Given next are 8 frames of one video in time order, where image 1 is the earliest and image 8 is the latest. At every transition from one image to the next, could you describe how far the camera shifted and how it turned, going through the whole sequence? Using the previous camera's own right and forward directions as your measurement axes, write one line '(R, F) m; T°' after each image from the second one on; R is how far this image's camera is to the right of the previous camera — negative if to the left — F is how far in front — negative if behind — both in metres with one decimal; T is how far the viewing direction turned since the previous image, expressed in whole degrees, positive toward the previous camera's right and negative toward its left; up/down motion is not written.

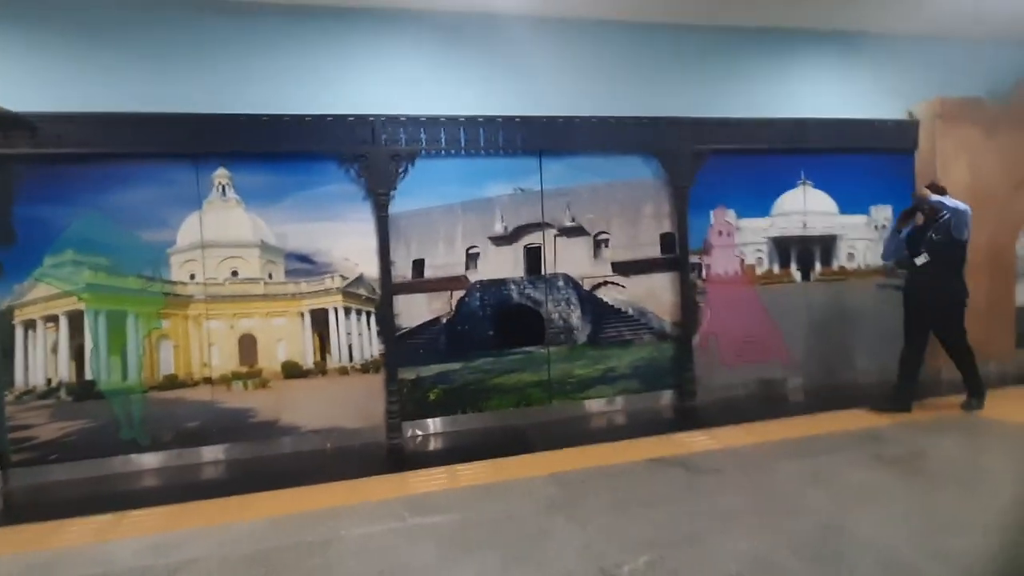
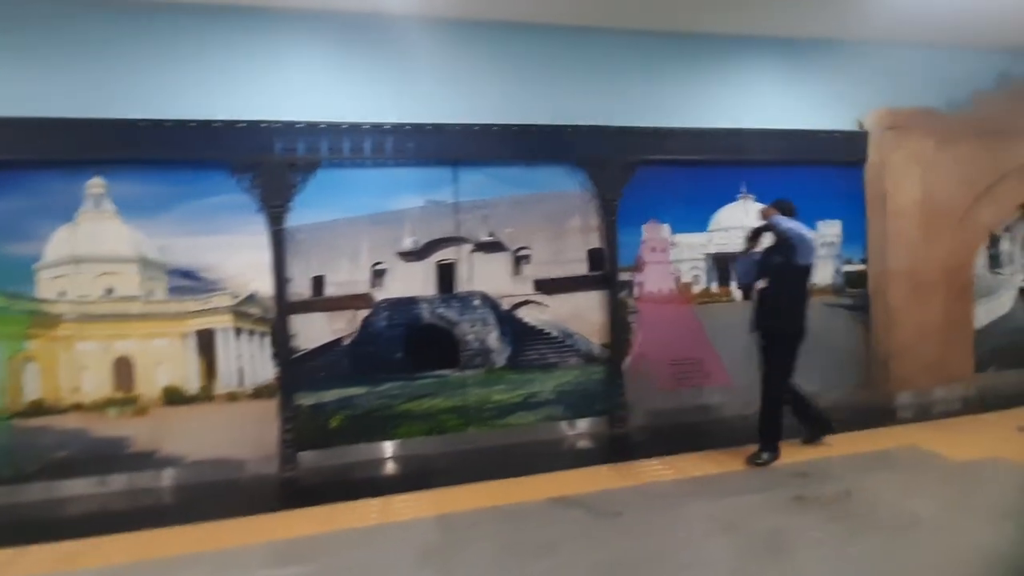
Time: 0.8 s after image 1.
(+0.6, +0.3) m; 0°
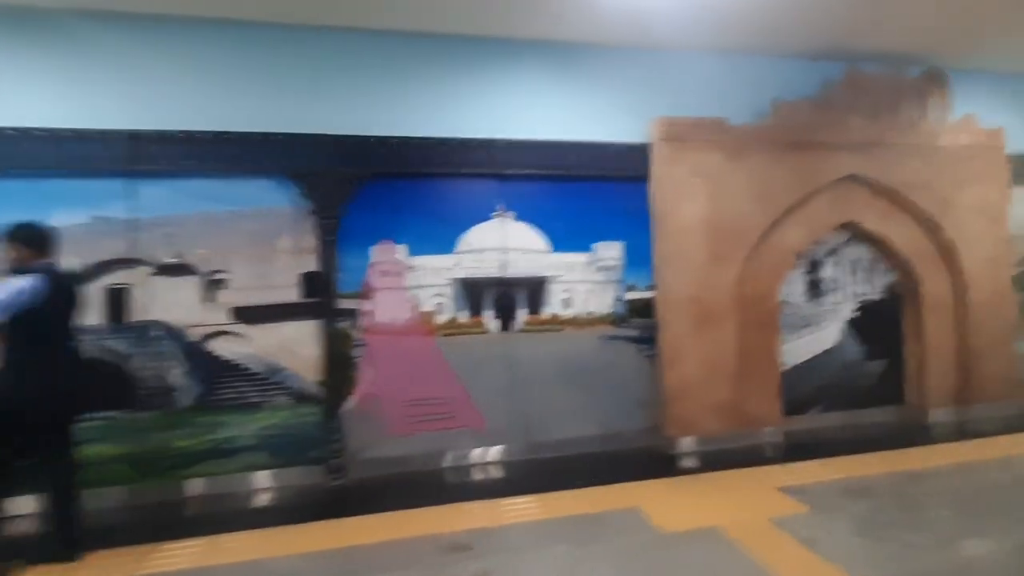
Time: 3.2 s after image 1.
(+2.1, +0.5) m; -1°
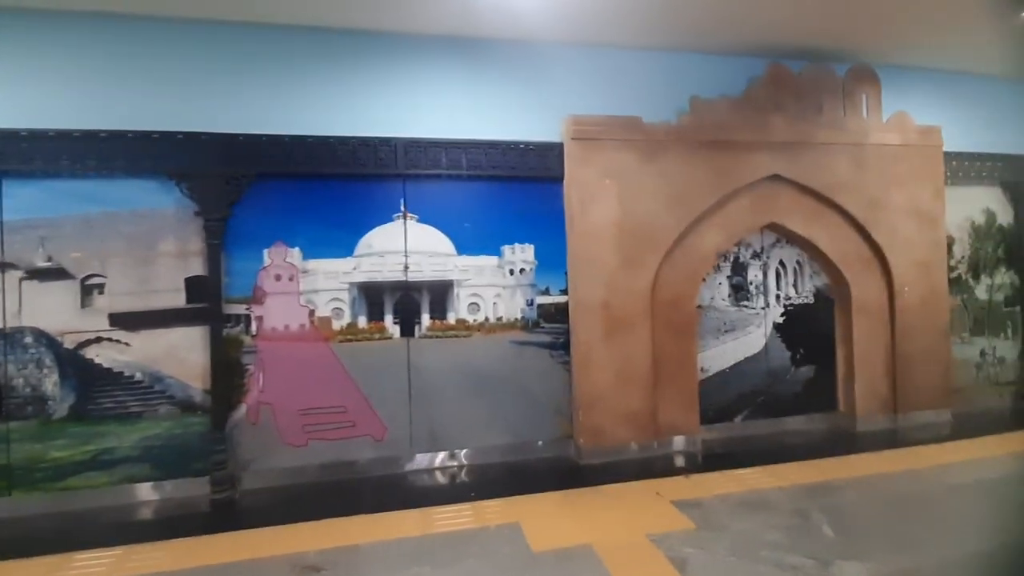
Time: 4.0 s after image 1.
(+0.7, +0.1) m; 0°
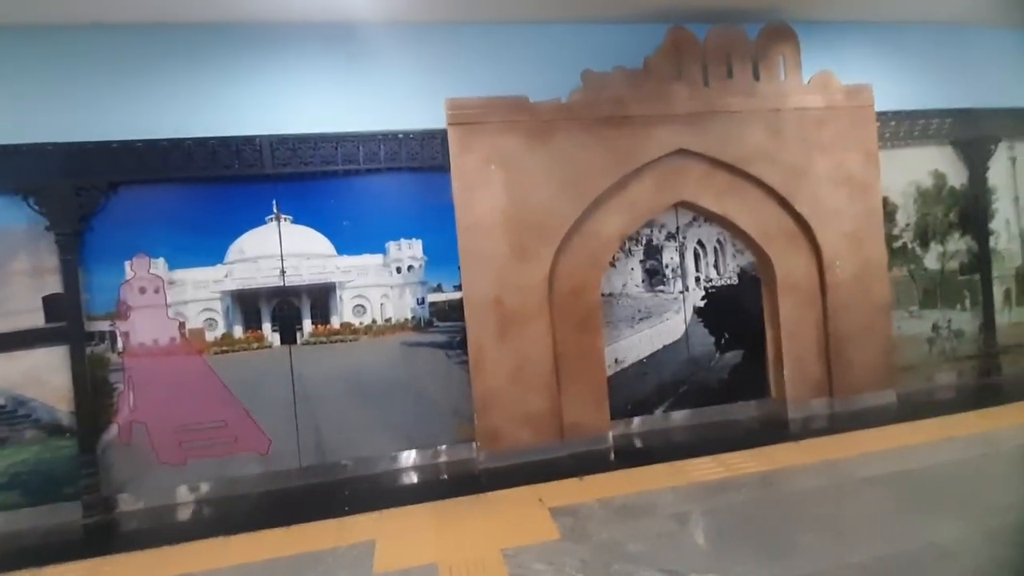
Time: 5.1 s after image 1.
(+0.9, +0.2) m; -2°
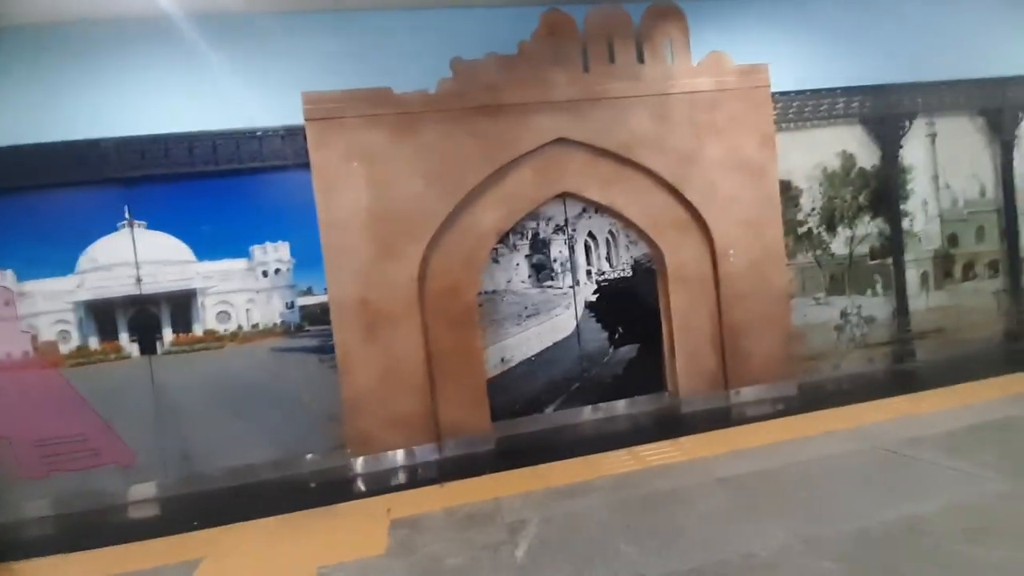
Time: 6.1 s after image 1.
(+0.9, +0.1) m; 0°
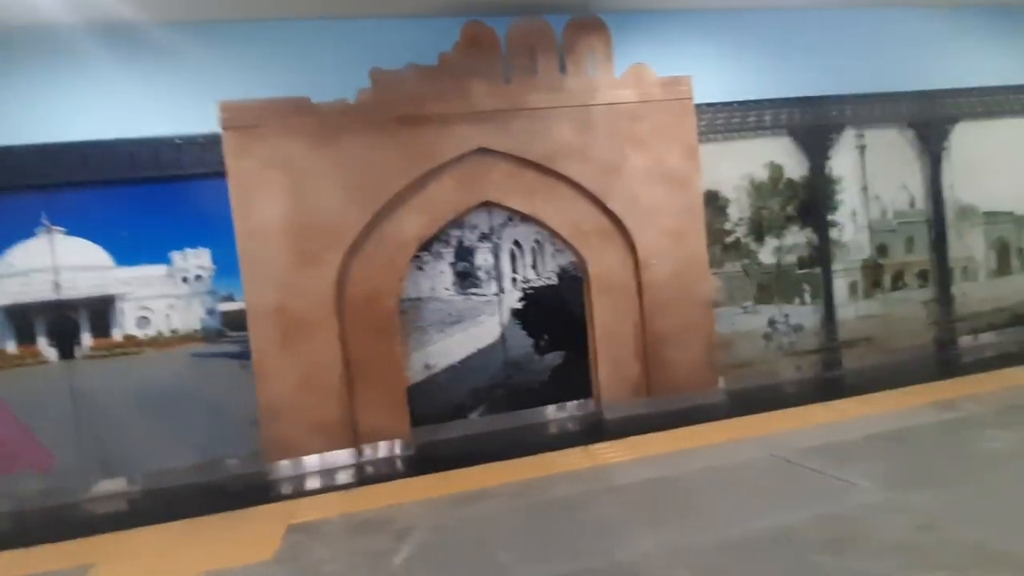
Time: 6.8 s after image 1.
(+0.6, -0.1) m; 0°
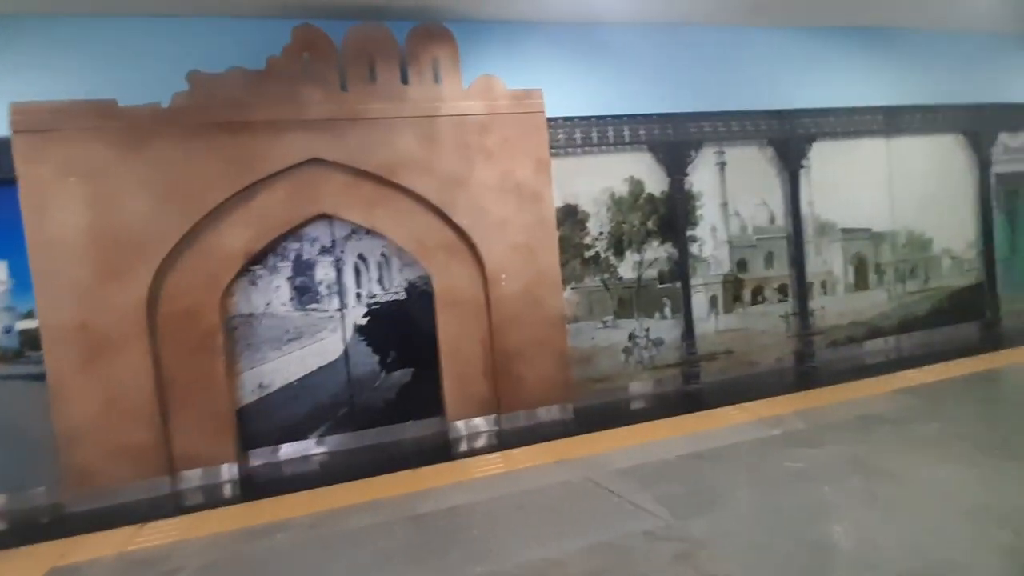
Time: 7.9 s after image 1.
(+0.9, +0.1) m; +4°
